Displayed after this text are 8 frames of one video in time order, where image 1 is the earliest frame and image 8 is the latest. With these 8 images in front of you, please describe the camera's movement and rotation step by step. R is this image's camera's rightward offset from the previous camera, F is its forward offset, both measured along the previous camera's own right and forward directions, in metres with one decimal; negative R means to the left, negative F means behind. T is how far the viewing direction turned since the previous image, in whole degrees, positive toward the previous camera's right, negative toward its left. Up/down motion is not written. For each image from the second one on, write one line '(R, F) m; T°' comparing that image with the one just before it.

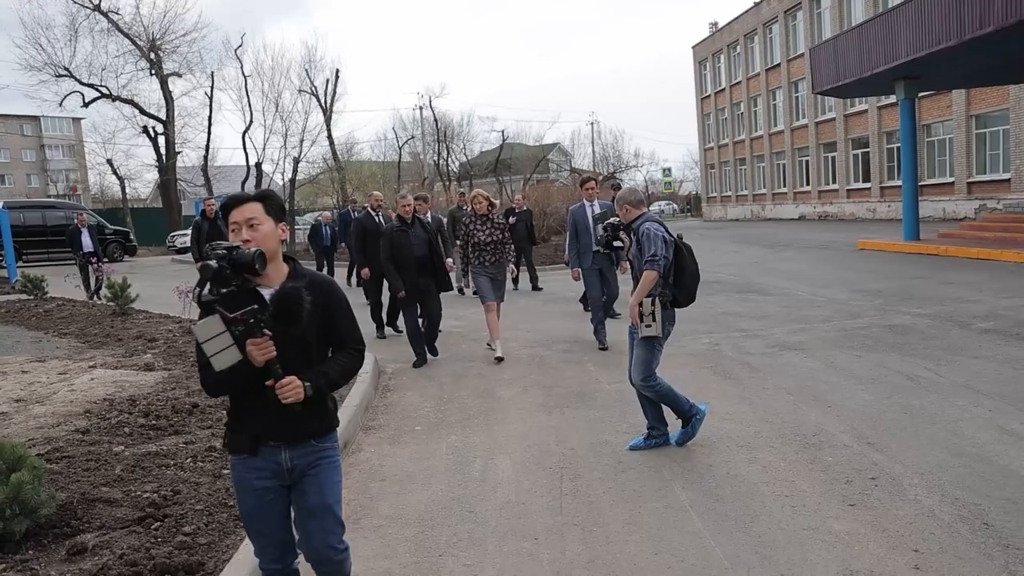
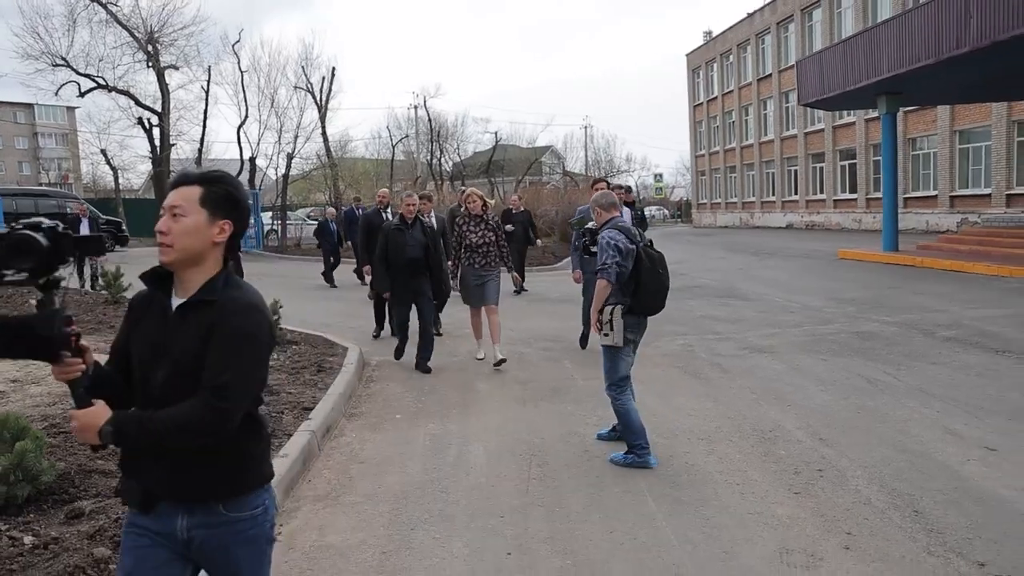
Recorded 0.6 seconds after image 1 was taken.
(+0.1, -0.3) m; +1°
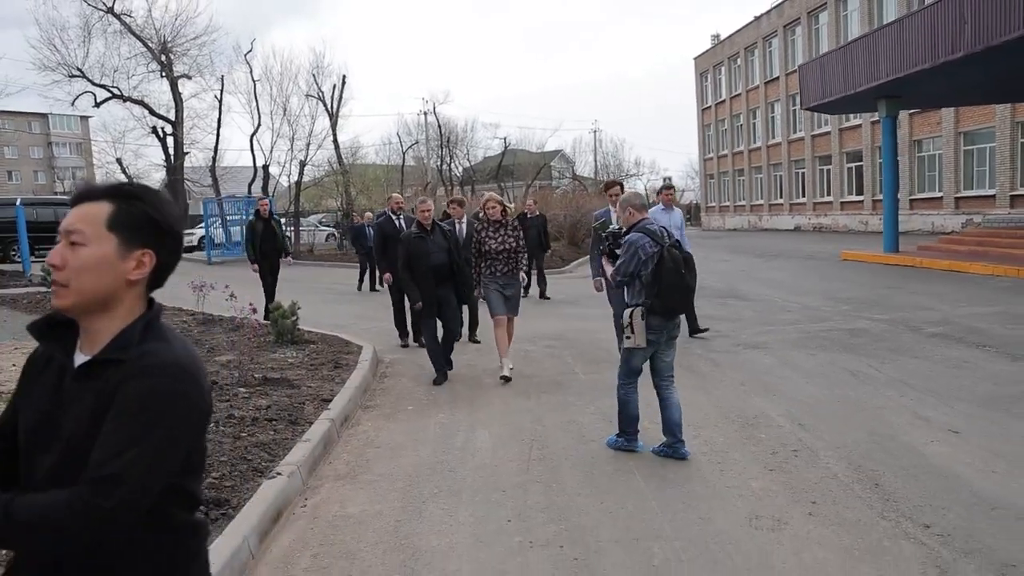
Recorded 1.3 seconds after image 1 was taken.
(+0.1, -0.5) m; -1°
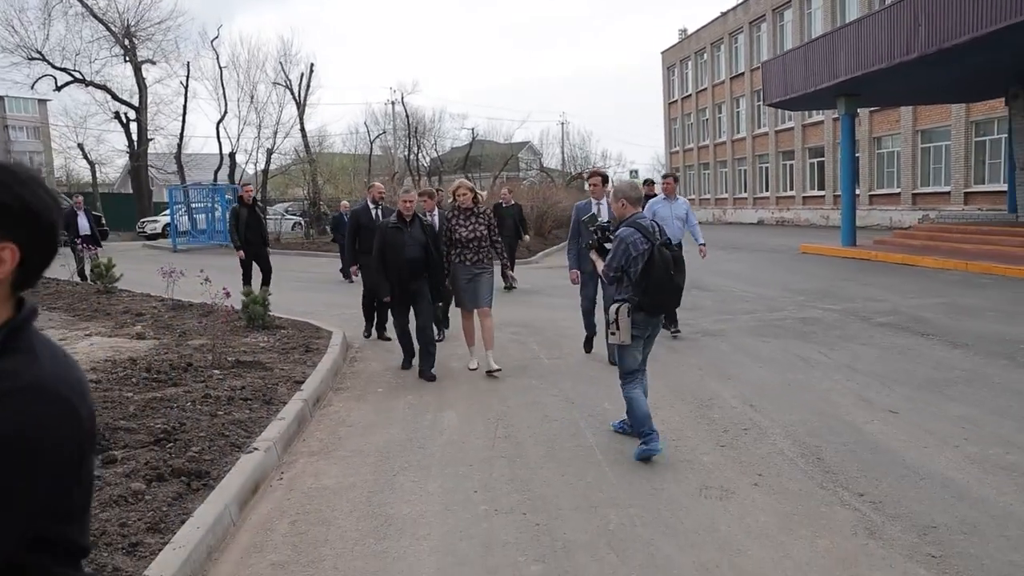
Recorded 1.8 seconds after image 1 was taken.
(0.0, -0.3) m; +2°
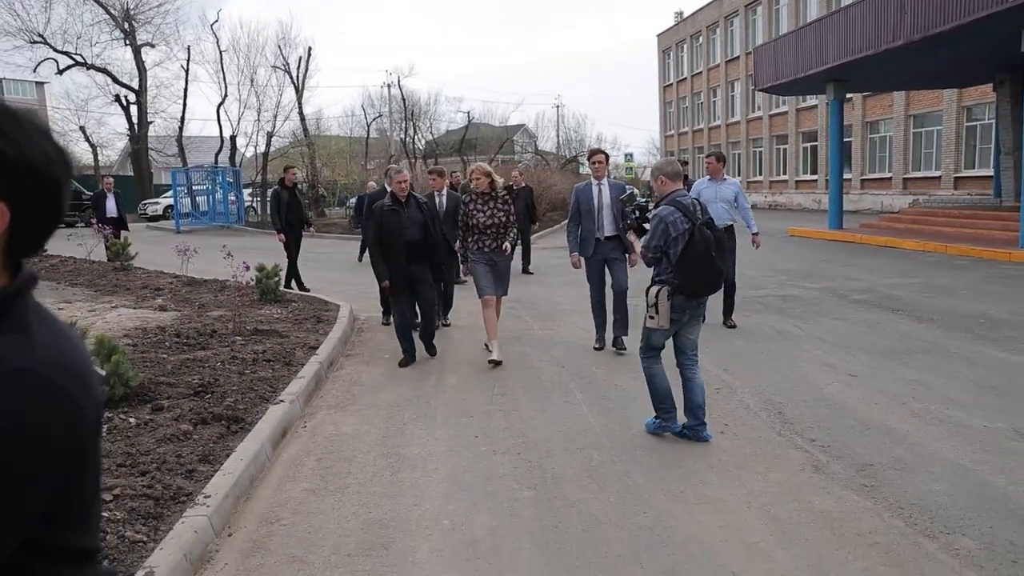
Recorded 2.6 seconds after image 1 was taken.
(0.0, -0.7) m; 0°
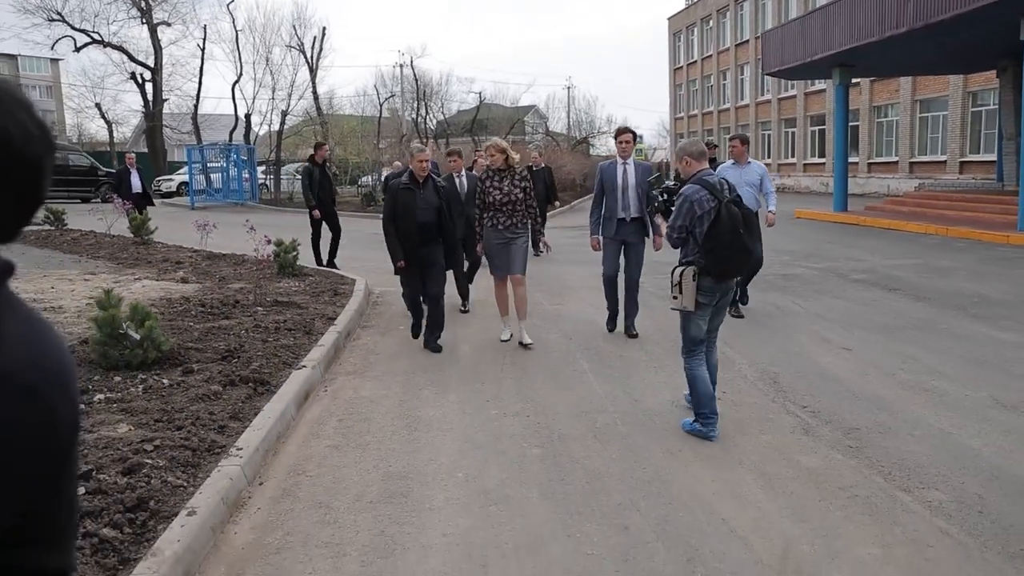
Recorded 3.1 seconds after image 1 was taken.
(0.0, -0.3) m; -1°
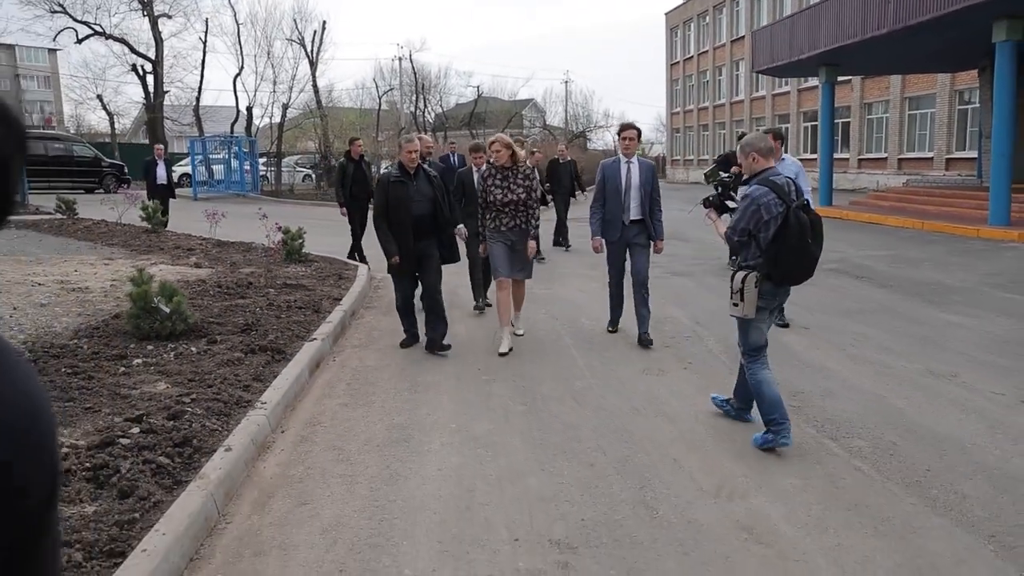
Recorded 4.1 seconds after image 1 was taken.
(+0.1, -0.7) m; 0°
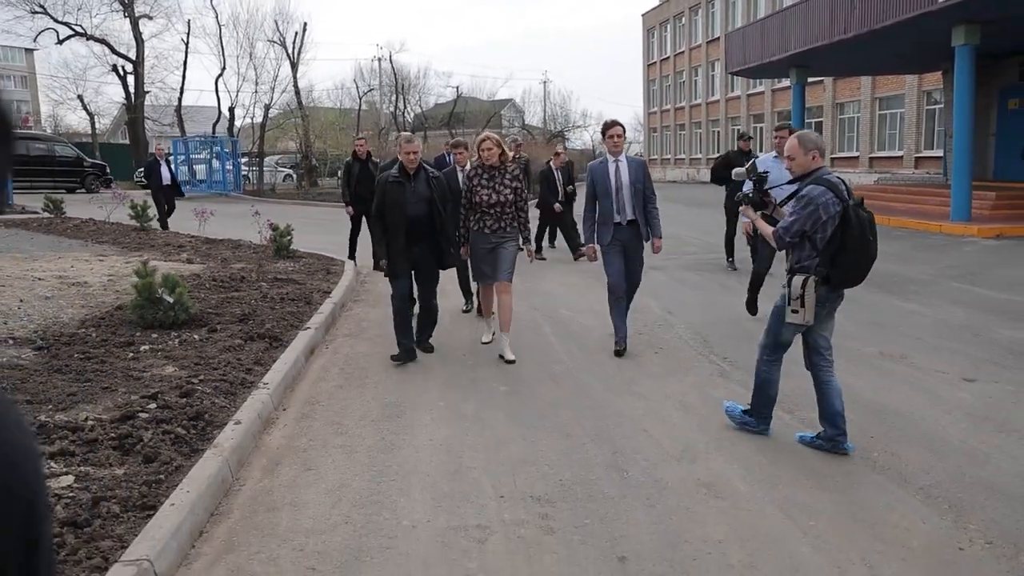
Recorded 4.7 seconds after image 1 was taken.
(0.0, -0.4) m; +1°
